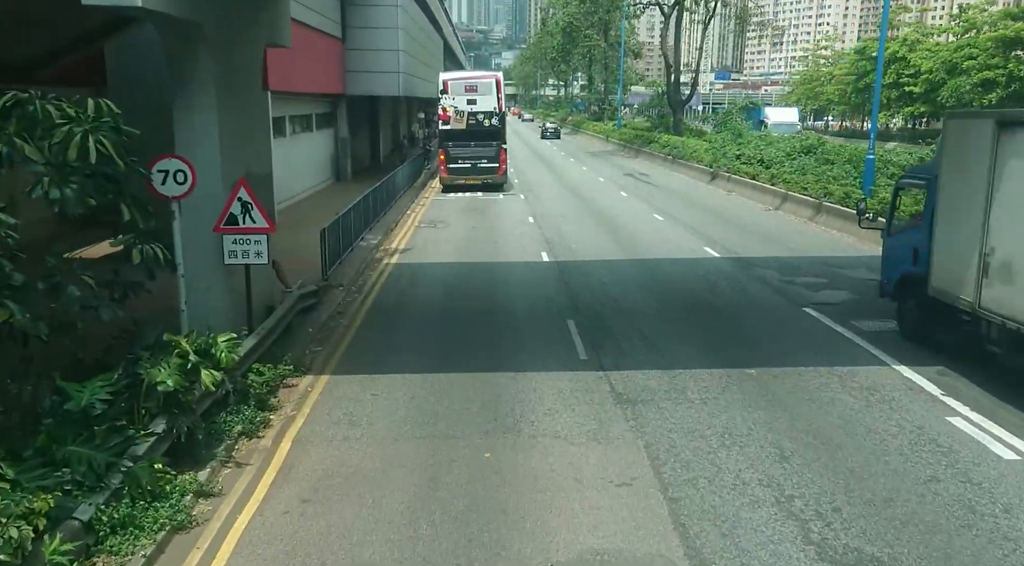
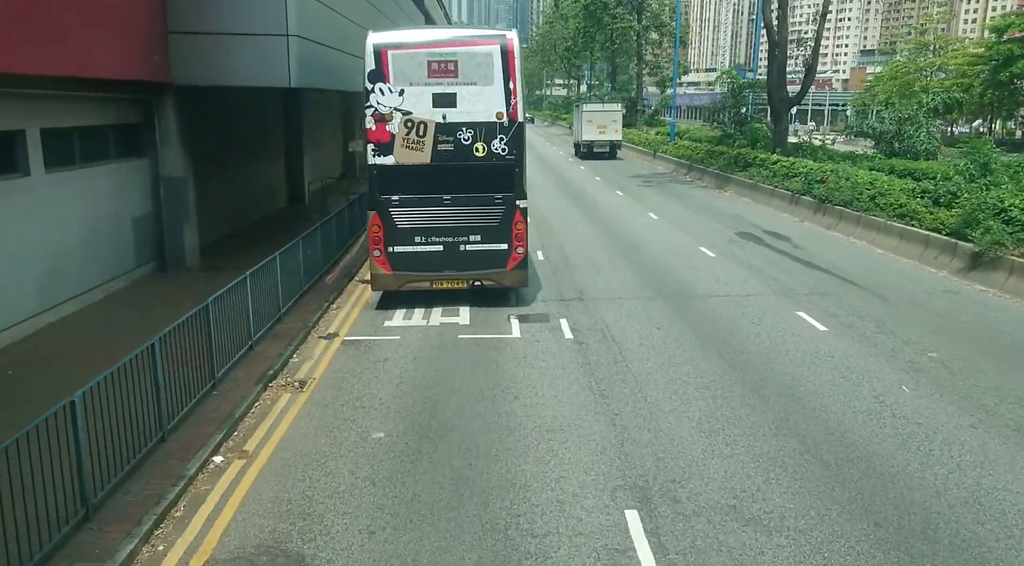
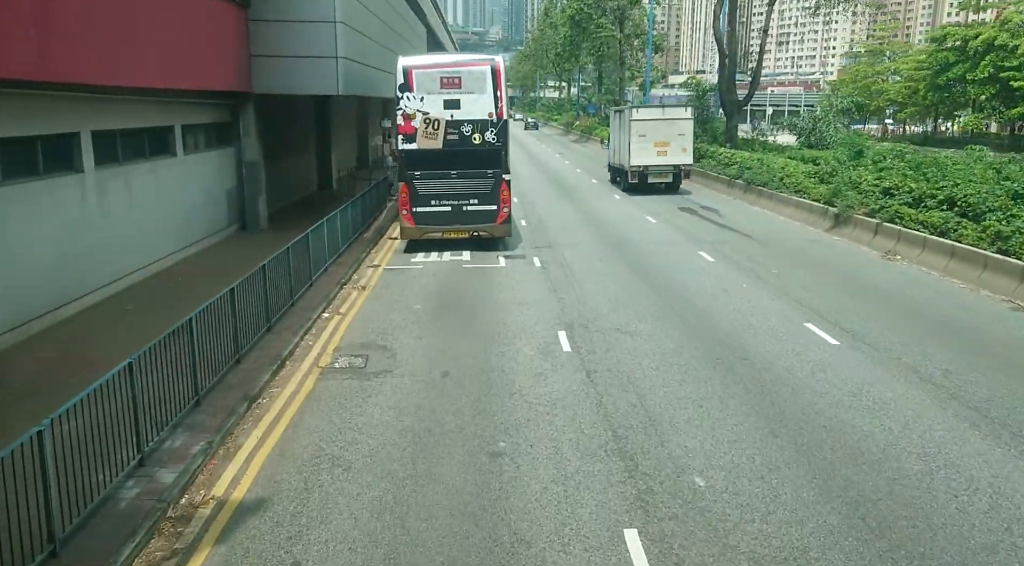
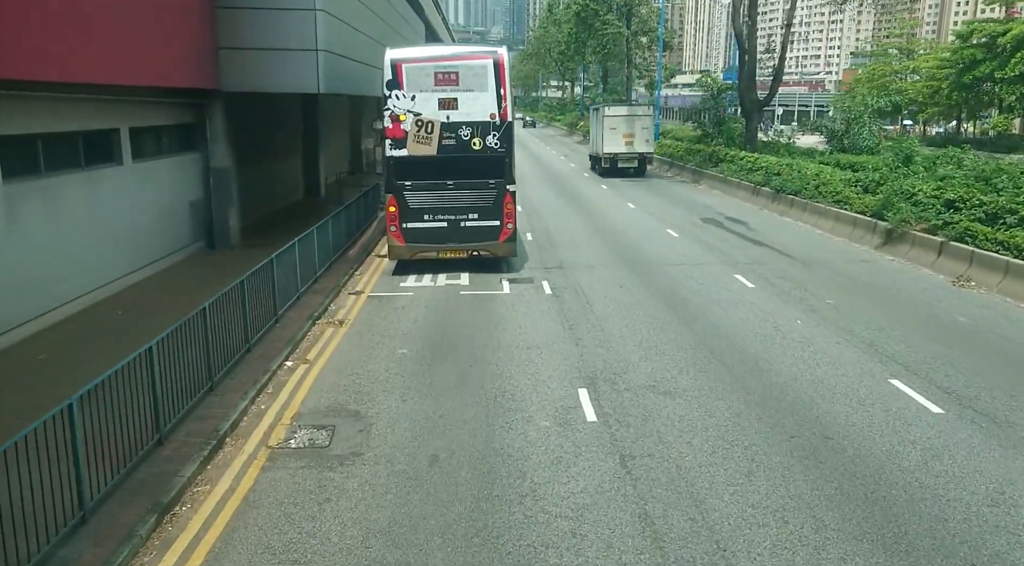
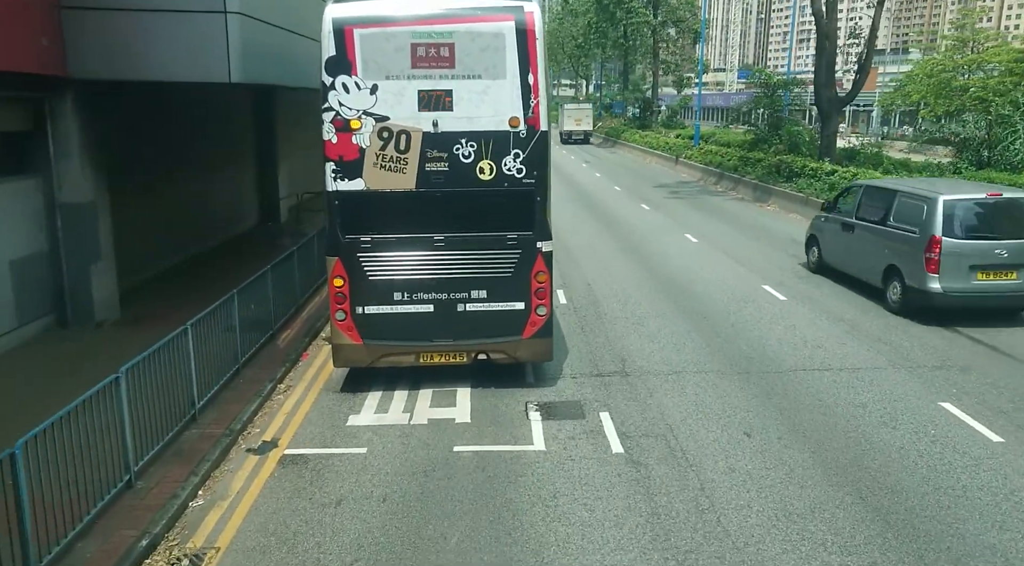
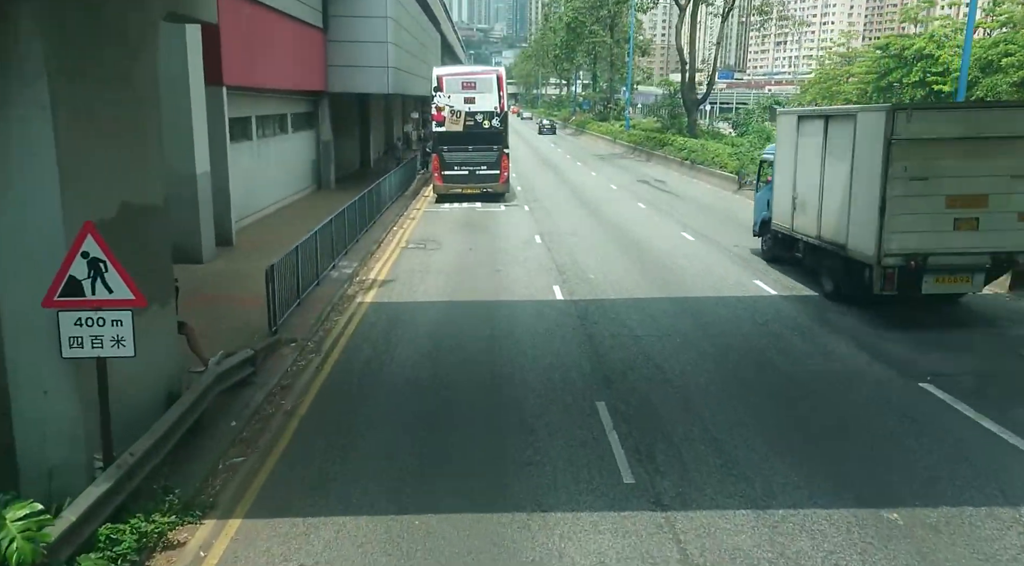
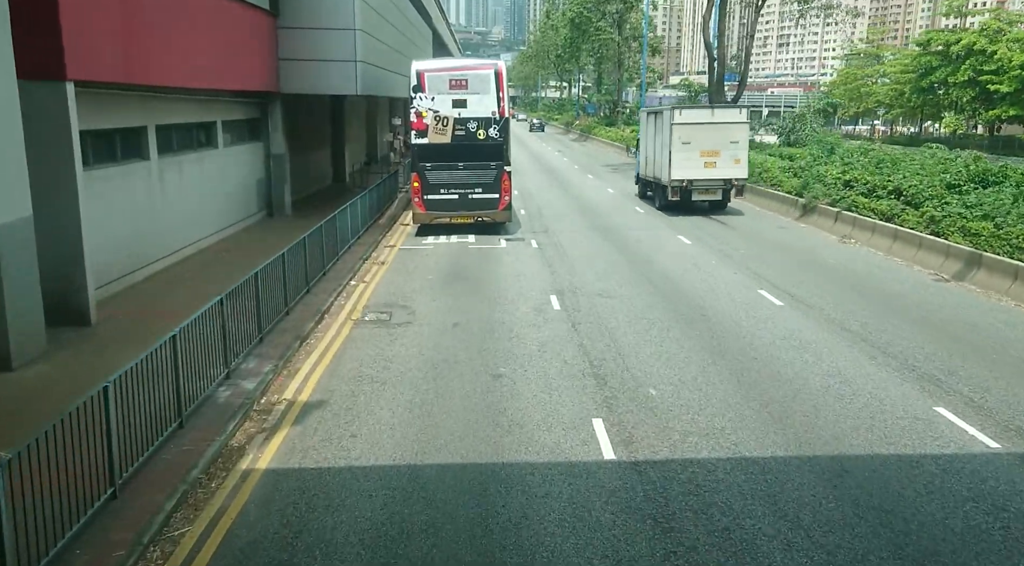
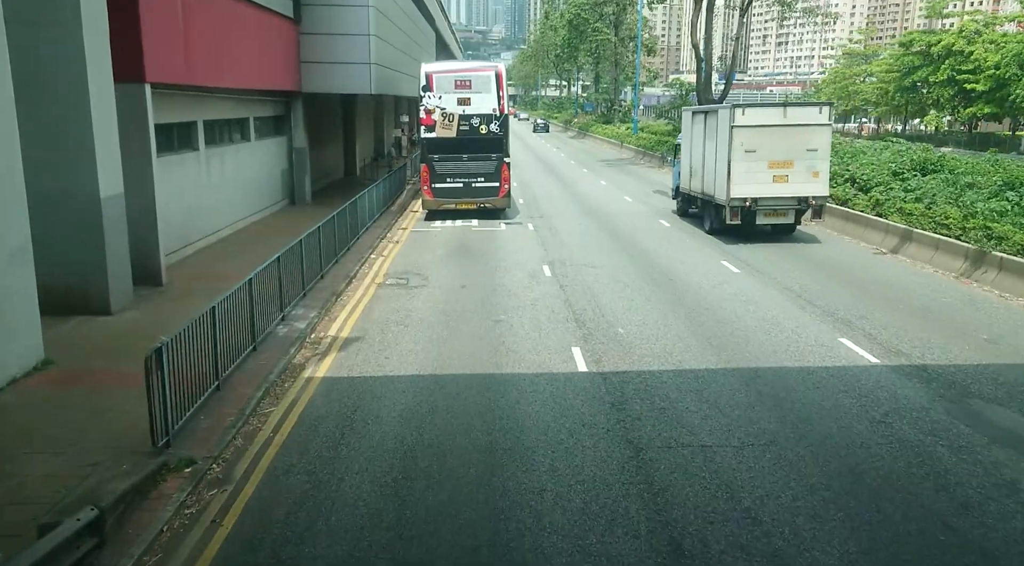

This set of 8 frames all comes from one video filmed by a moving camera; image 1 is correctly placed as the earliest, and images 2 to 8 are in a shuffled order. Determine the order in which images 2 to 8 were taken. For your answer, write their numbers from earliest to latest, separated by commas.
6, 8, 7, 3, 4, 2, 5
